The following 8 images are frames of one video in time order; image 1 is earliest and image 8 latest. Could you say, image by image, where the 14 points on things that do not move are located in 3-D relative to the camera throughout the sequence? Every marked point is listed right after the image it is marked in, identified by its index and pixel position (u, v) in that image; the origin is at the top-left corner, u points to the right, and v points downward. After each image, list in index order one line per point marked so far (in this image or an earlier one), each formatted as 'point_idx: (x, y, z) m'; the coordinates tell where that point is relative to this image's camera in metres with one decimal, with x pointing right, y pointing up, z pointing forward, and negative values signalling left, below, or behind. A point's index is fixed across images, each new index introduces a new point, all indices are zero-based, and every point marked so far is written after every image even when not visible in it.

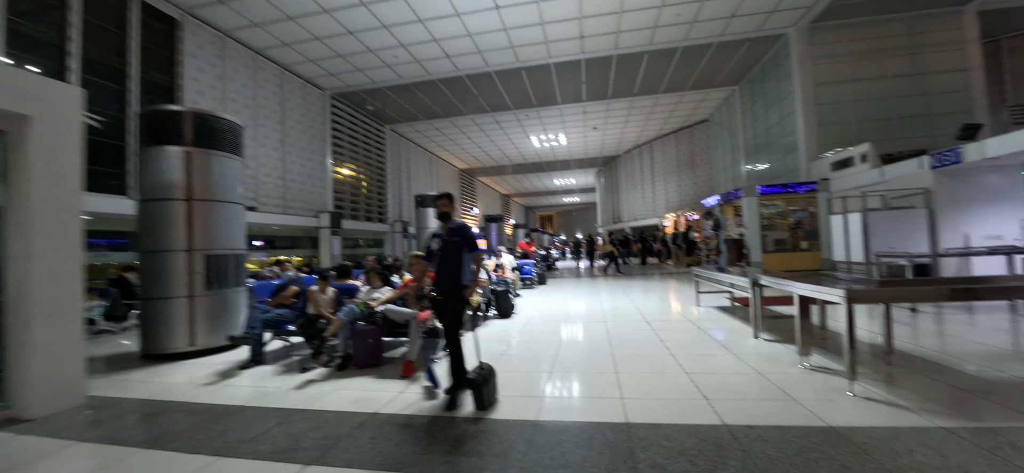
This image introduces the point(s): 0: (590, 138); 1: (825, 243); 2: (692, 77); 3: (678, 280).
0: (+4.3, +5.5, +19.4) m
1: (+8.0, -0.1, +8.8) m
2: (+6.5, +5.8, +12.6) m
3: (+5.0, -1.3, +10.4) m
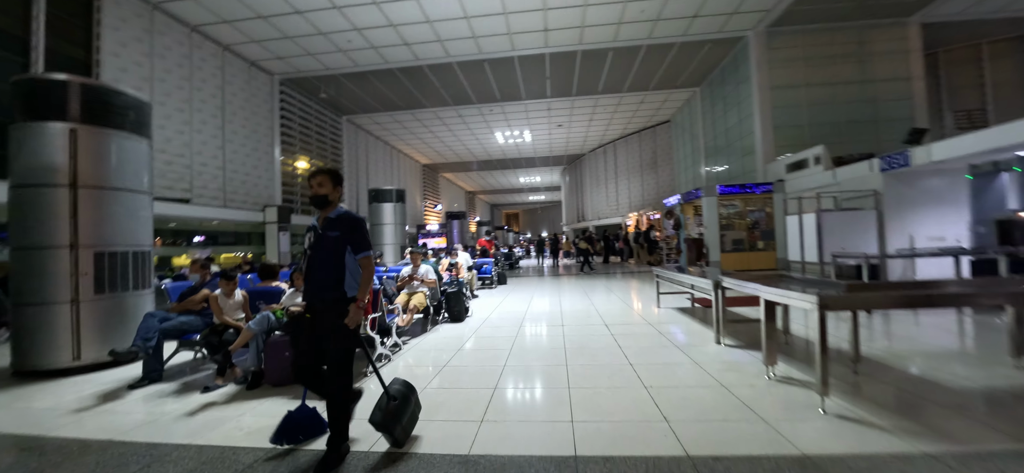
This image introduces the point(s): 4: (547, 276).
0: (+2.4, +5.5, +19.3) m
1: (+7.0, -0.2, +9.0) m
2: (+5.2, +5.8, +12.7) m
3: (+3.8, -1.3, +10.3) m
4: (+1.3, -1.4, +12.8) m
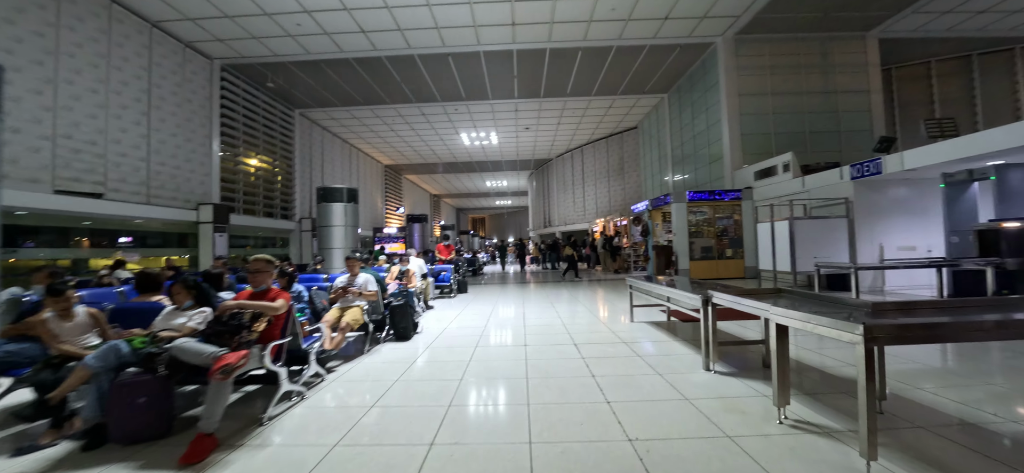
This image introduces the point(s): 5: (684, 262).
0: (+0.6, +5.2, +18.8) m
1: (+6.0, -0.4, +8.9) m
2: (+4.0, +5.6, +12.4) m
3: (+2.7, -1.4, +9.8) m
4: (0.0, -1.6, +12.1) m
5: (+4.5, -0.7, +9.0) m
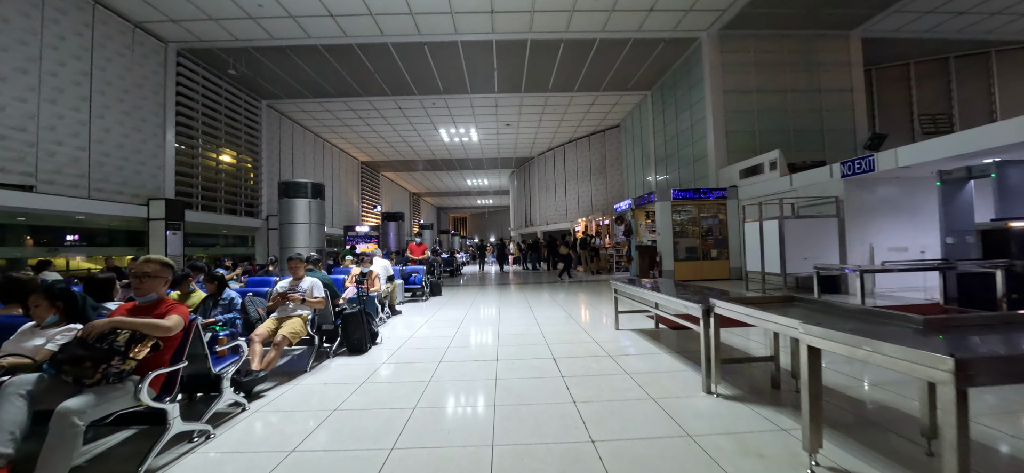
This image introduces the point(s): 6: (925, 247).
0: (-0.4, +5.2, +18.2) m
1: (+5.5, -0.4, +8.6) m
2: (+3.3, +5.6, +12.1) m
3: (+2.1, -1.4, +9.4) m
4: (-0.8, -1.6, +11.6) m
5: (+3.9, -0.7, +8.7) m
6: (+7.0, -0.2, +5.9) m
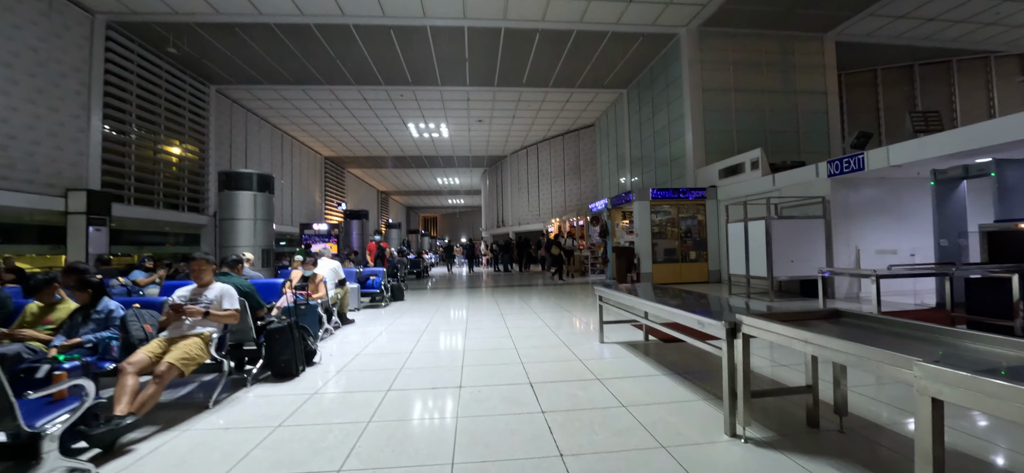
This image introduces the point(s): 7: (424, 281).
0: (-1.8, +5.2, +17.5) m
1: (+4.8, -0.4, +8.4) m
2: (+2.4, +5.5, +11.7) m
3: (+1.4, -1.4, +8.9) m
4: (-1.7, -1.6, +10.8) m
5: (+3.2, -0.7, +8.3) m
6: (+6.5, -0.2, +5.8) m
7: (-3.1, -1.6, +12.5) m
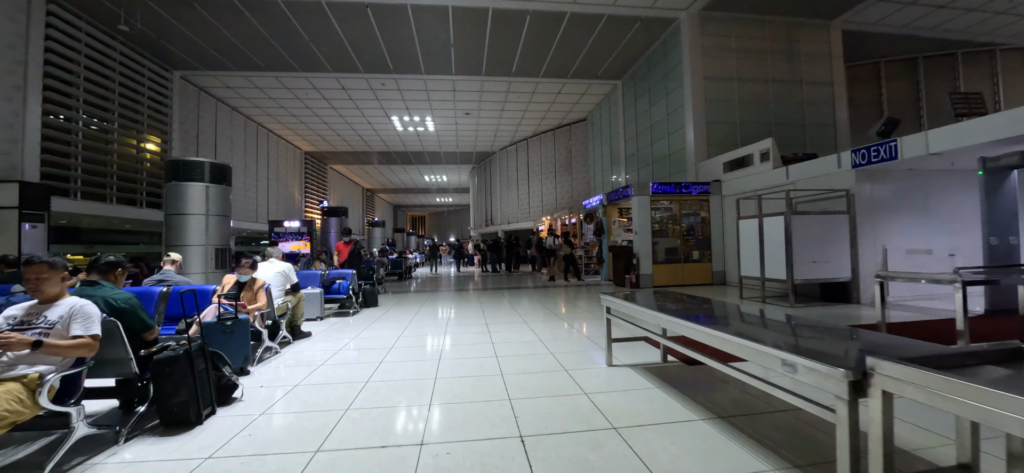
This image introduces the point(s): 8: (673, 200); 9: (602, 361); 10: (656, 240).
0: (-2.3, +5.3, +16.7) m
1: (+4.5, -0.4, +7.7) m
2: (+2.1, +5.6, +11.0) m
3: (+1.1, -1.4, +8.2) m
4: (-2.0, -1.5, +10.0) m
5: (+2.9, -0.6, +7.6) m
6: (+6.3, -0.2, +5.2) m
7: (-3.5, -1.5, +11.6) m
8: (+3.6, +0.8, +7.7) m
9: (+0.9, -1.3, +3.9) m
10: (+3.2, -0.1, +7.7) m
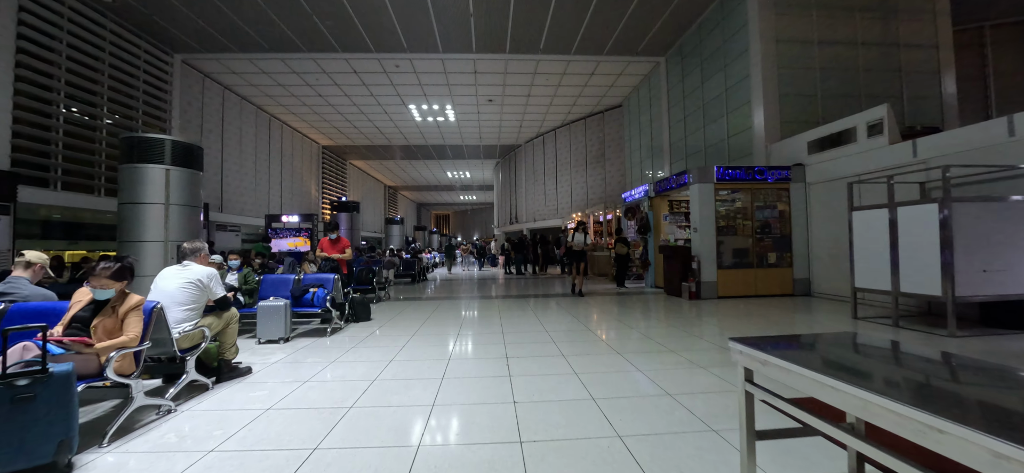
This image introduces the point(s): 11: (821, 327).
0: (-1.2, +5.3, +15.5) m
1: (+5.0, -0.3, +6.1) m
2: (+2.8, +5.6, +9.5) m
3: (+1.6, -1.4, +6.8) m
4: (-1.4, -1.5, +8.8) m
5: (+3.4, -0.6, +6.1) m
6: (+6.6, -0.2, +3.5) m
7: (-2.8, -1.4, +10.5) m
8: (+4.0, +0.8, +6.1) m
9: (+1.1, -1.3, +2.5) m
10: (+3.7, 0.0, +6.2) m
11: (+3.9, -1.1, +4.4) m
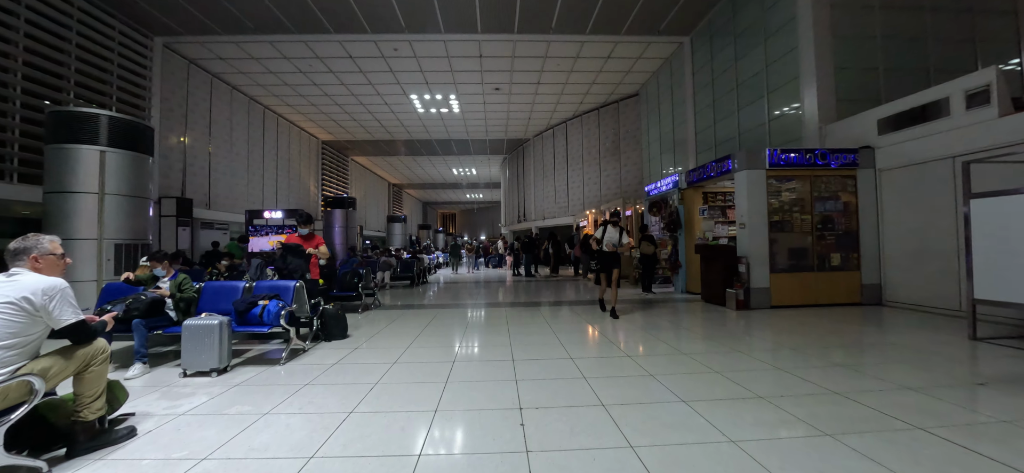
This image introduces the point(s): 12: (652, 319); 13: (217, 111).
0: (-0.8, +5.4, +14.6) m
1: (+5.2, -0.3, +5.1) m
2: (+3.0, +5.7, +8.5) m
3: (+1.8, -1.3, +5.8) m
4: (-1.1, -1.4, +7.9) m
5: (+3.6, -0.6, +5.1) m
6: (+6.7, -0.1, +2.4) m
7: (-2.5, -1.4, +9.7) m
8: (+4.2, +0.9, +5.1) m
9: (+1.2, -1.2, +1.6) m
10: (+3.8, 0.0, +5.2) m
11: (+4.0, -1.1, +3.4) m
12: (+2.1, -1.3, +5.3) m
13: (-10.0, +4.3, +11.6) m
